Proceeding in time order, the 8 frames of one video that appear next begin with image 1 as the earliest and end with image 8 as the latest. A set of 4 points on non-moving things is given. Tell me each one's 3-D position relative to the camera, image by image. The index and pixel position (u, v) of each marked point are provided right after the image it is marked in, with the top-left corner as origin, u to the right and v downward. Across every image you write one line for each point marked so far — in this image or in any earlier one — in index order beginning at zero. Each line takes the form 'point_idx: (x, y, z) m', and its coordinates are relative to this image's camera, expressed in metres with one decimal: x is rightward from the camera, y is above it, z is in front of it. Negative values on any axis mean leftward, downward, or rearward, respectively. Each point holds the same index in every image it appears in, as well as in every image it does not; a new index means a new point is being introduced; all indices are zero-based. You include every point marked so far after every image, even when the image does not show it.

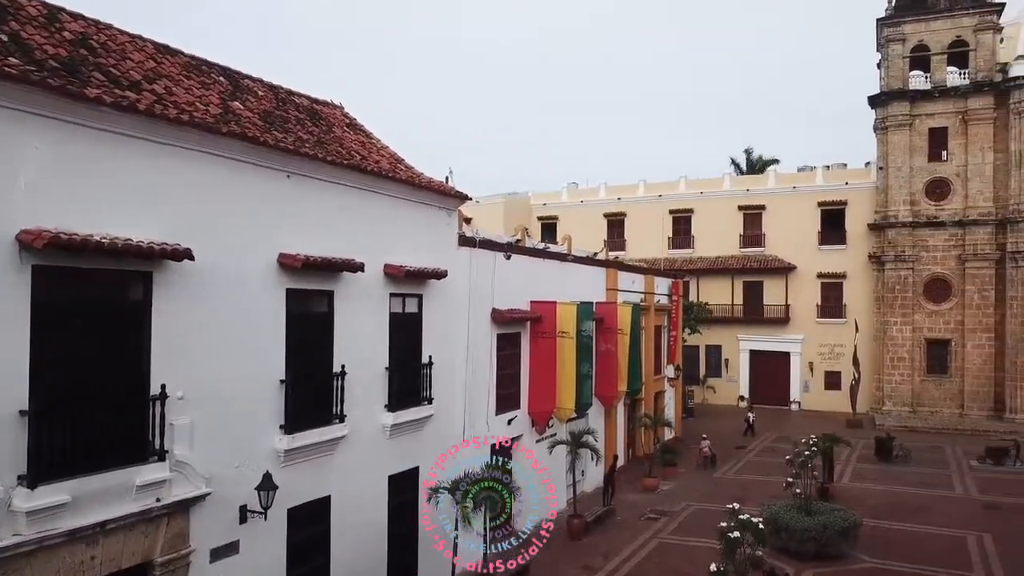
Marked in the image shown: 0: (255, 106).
0: (-3.7, +2.6, +11.8) m
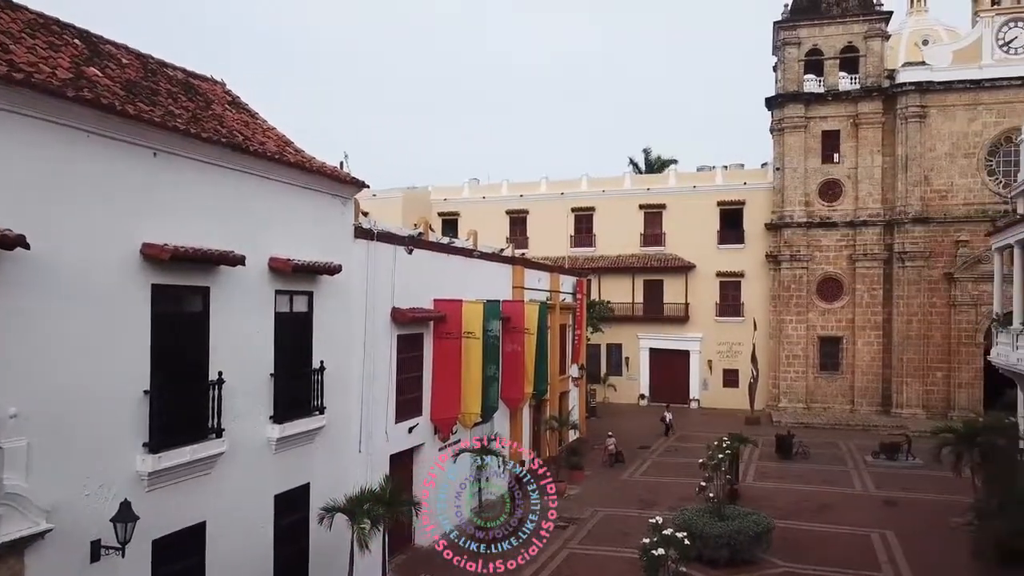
0: (-4.9, +2.7, +10.2) m
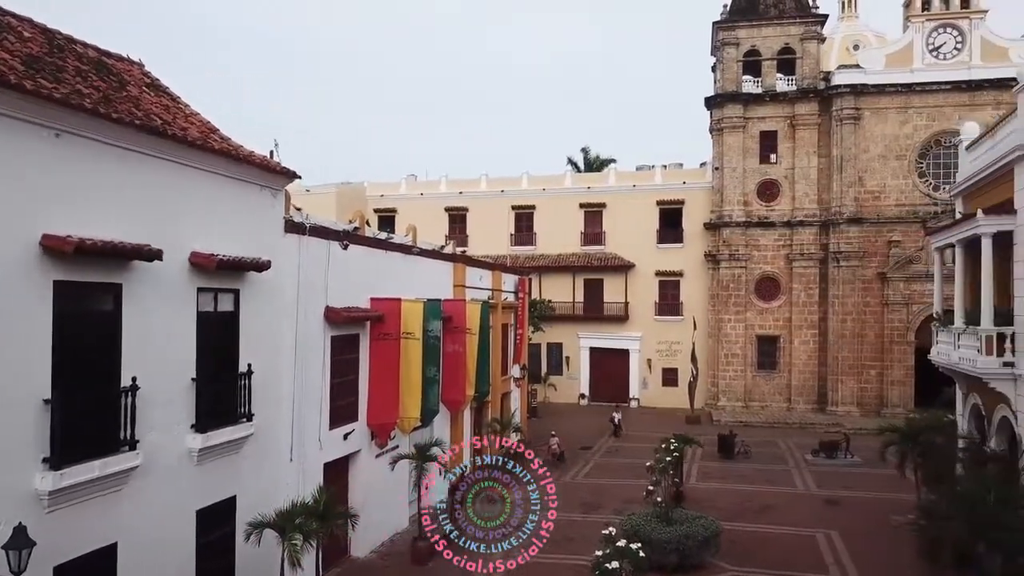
0: (-5.6, +2.7, +9.2) m
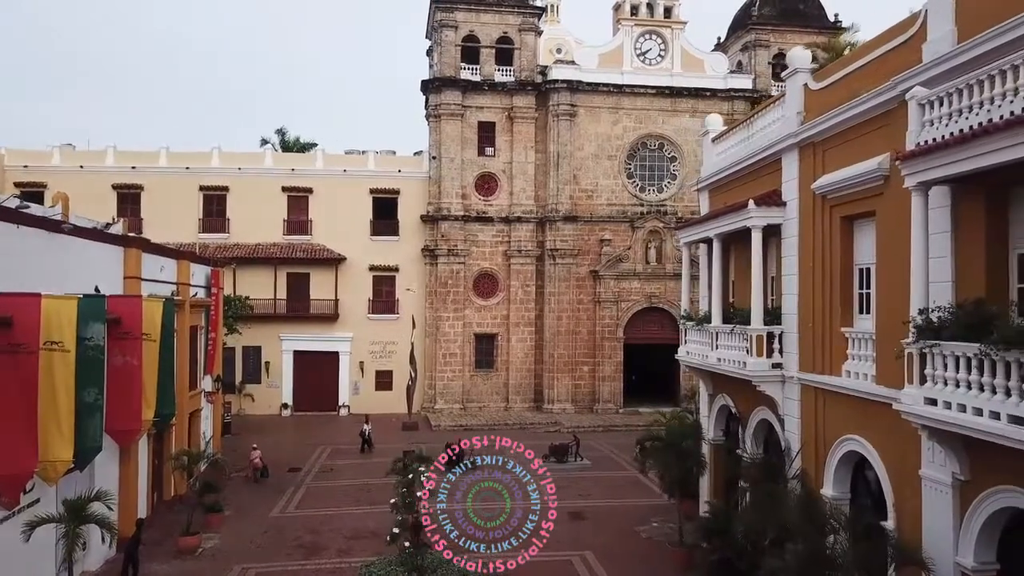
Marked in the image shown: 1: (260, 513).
0: (-7.2, +2.8, +3.8) m
1: (-5.6, -5.0, +18.1) m
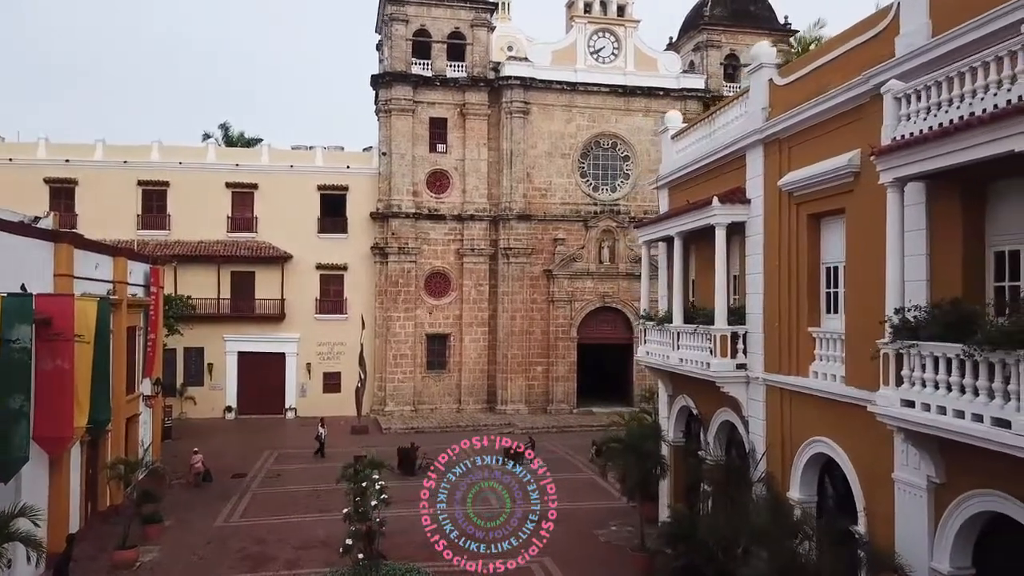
0: (-7.2, +2.9, +2.9) m
1: (-6.5, -4.9, +17.2) m
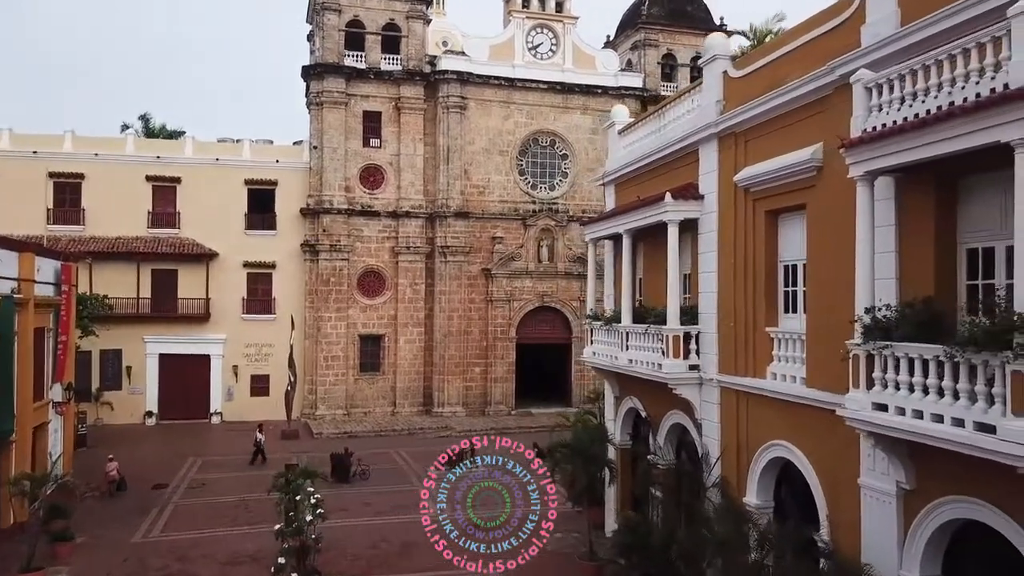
0: (-7.2, +2.9, +1.7) m
1: (-7.7, -4.9, +16.0) m
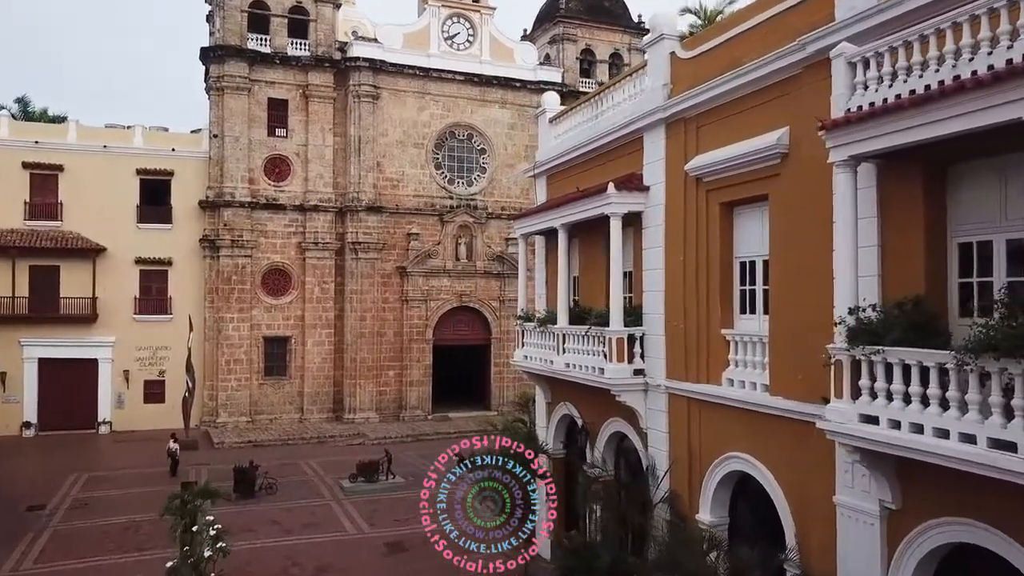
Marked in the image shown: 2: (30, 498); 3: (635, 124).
0: (-7.0, +2.9, -0.3) m
1: (-9.1, -4.9, +13.9) m
2: (-11.4, -5.0, +19.2) m
3: (+1.6, +2.2, +11.0) m
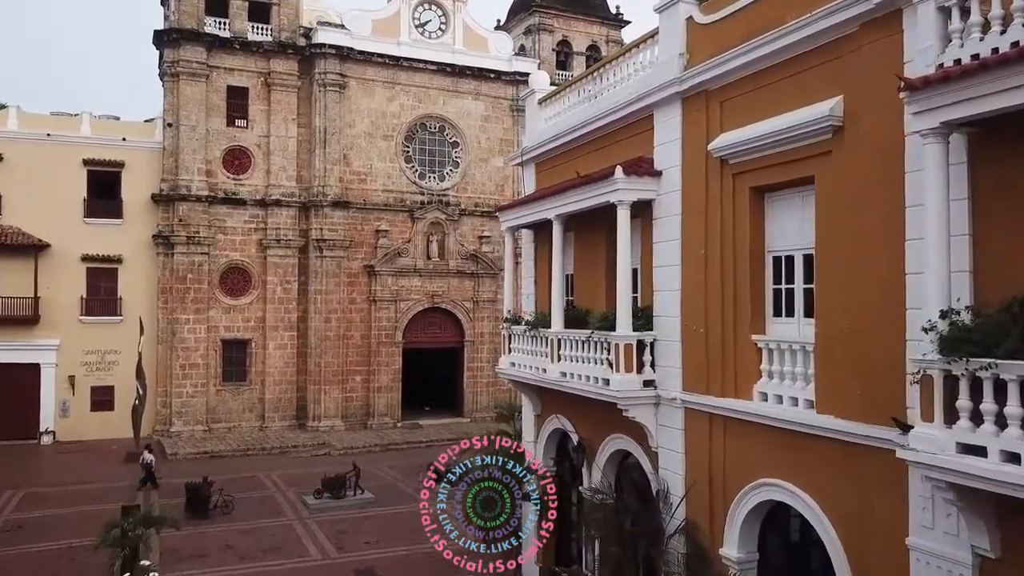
0: (-6.6, +2.9, -2.0) m
1: (-9.3, -4.8, +12.1) m
2: (-11.8, -4.9, +17.3) m
3: (+1.5, +2.2, +9.7) m
